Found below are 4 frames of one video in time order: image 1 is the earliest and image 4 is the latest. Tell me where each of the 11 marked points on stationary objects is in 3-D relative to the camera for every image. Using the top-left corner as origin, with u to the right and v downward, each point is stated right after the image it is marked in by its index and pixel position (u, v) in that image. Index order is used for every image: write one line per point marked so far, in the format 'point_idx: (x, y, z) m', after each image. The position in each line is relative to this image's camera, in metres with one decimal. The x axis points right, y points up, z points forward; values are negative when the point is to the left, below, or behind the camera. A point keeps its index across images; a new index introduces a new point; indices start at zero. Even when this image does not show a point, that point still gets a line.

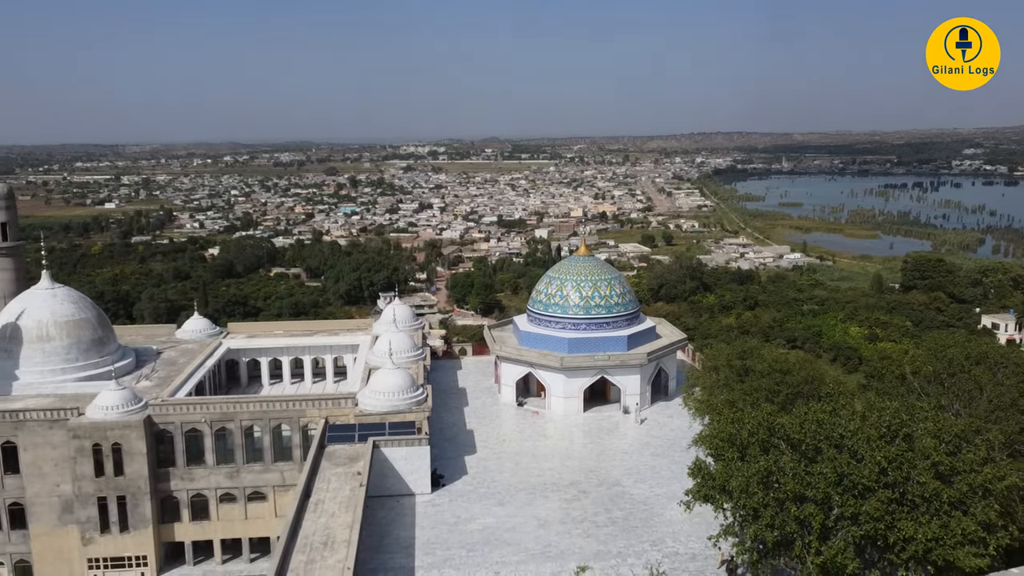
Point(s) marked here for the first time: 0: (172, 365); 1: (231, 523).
0: (-8.7, -2.0, +19.2) m
1: (-6.0, -5.0, +16.1) m
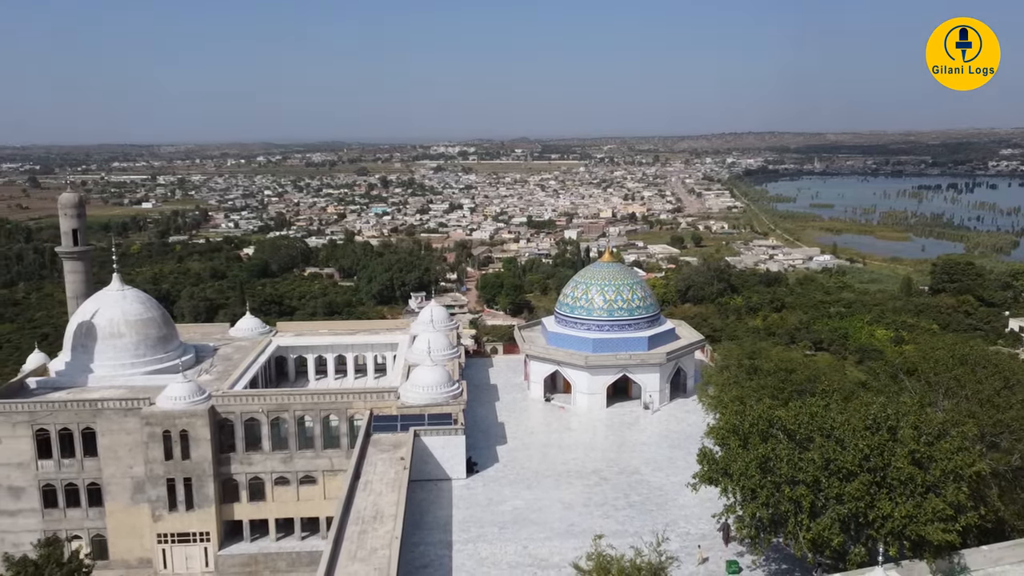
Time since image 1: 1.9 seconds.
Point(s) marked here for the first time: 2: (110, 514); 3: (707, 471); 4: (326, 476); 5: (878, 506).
0: (-7.9, -2.0, +21.0) m
1: (-5.3, -5.1, +17.7) m
2: (-9.2, -5.2, +17.2) m
3: (+3.2, -3.0, +12.3) m
4: (-4.4, -4.4, +17.7) m
5: (+5.1, -3.0, +10.5) m
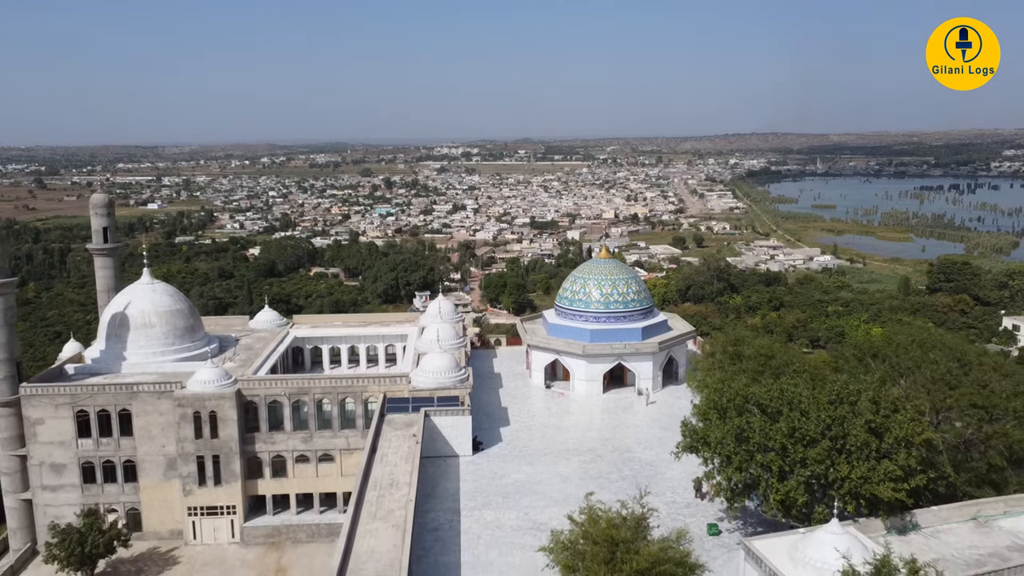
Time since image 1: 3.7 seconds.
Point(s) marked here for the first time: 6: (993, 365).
0: (-7.8, -1.8, +22.4) m
1: (-5.3, -4.9, +19.2) m
2: (-9.1, -5.0, +18.7) m
3: (+3.2, -2.8, +13.7) m
4: (-4.3, -4.2, +19.2) m
5: (+5.1, -2.9, +12.0) m
6: (+9.8, -1.5, +15.5) m
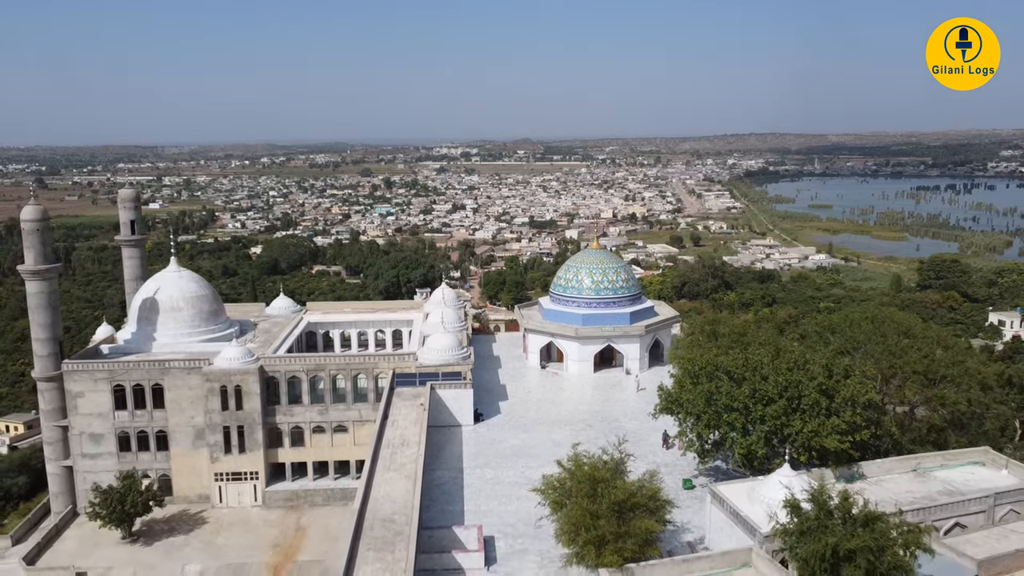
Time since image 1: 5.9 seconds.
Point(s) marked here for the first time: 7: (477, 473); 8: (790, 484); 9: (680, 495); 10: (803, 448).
0: (-7.9, -1.5, +24.3) m
1: (-5.3, -4.5, +21.0) m
2: (-9.2, -4.6, +20.5) m
3: (+3.2, -2.4, +15.6) m
4: (-4.3, -3.8, +21.0) m
5: (+5.1, -2.5, +13.8) m
6: (+9.8, -1.2, +17.3) m
7: (-0.8, -4.1, +16.6) m
8: (+4.5, -3.2, +12.2) m
9: (+3.3, -4.1, +15.1) m
10: (+5.3, -2.9, +13.8) m
